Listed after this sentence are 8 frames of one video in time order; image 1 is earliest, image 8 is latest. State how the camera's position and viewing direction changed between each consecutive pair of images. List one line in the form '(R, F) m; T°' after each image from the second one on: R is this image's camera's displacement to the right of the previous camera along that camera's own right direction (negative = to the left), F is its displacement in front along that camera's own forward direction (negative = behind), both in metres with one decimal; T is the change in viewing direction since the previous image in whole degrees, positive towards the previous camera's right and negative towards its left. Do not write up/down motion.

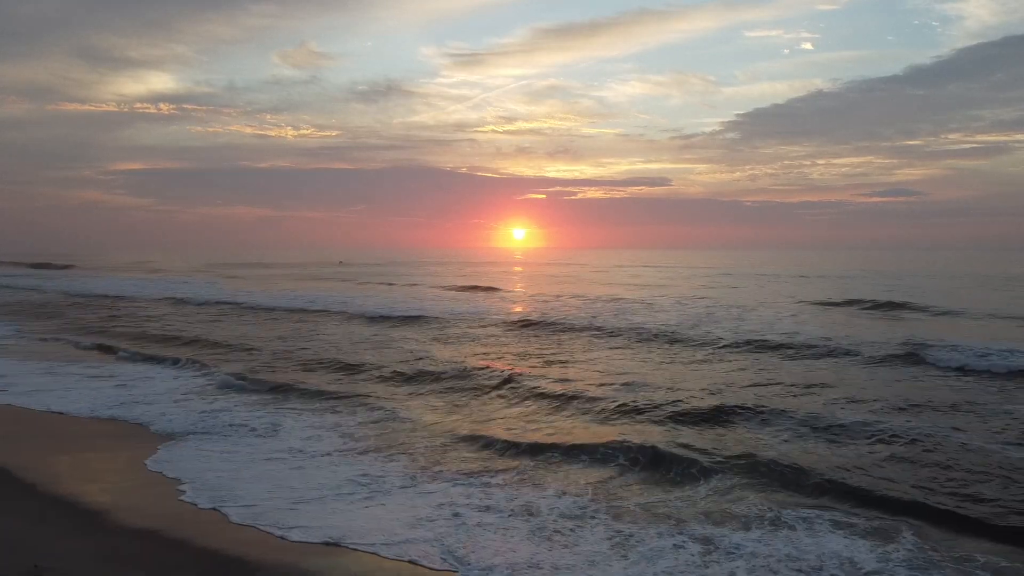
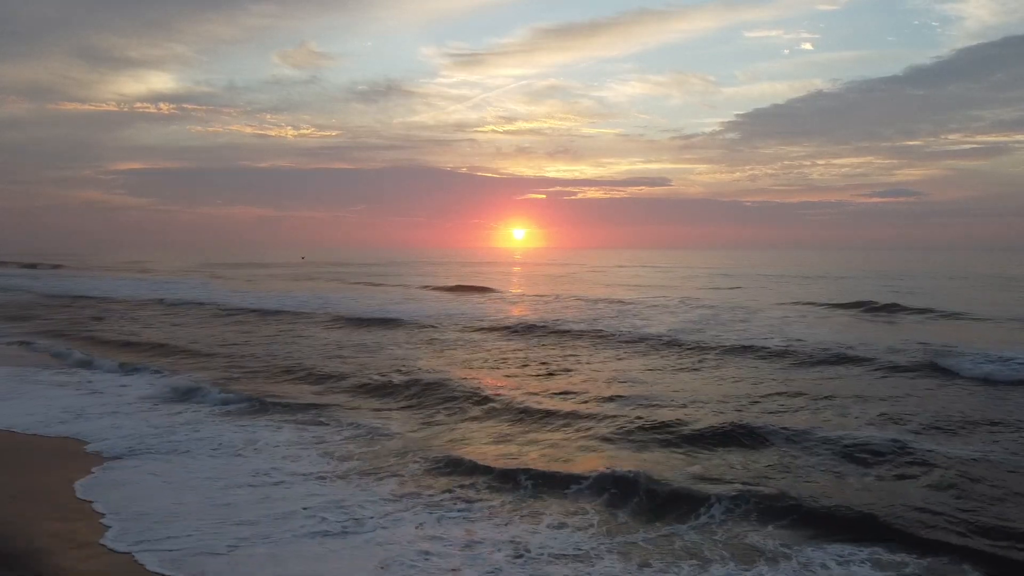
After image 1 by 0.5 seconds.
(0.0, +1.5) m; 0°
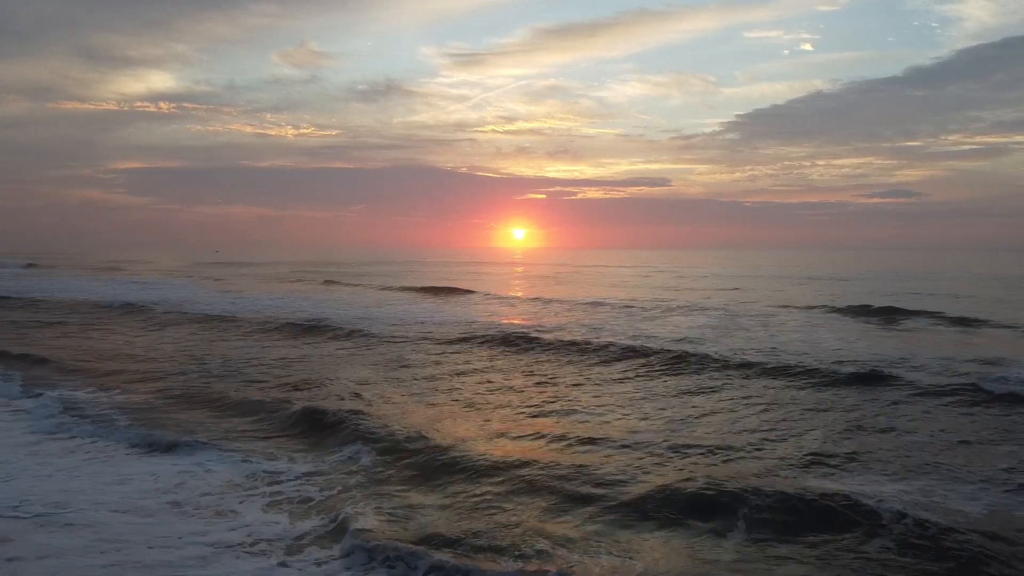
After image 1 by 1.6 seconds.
(+0.2, +1.7) m; 0°
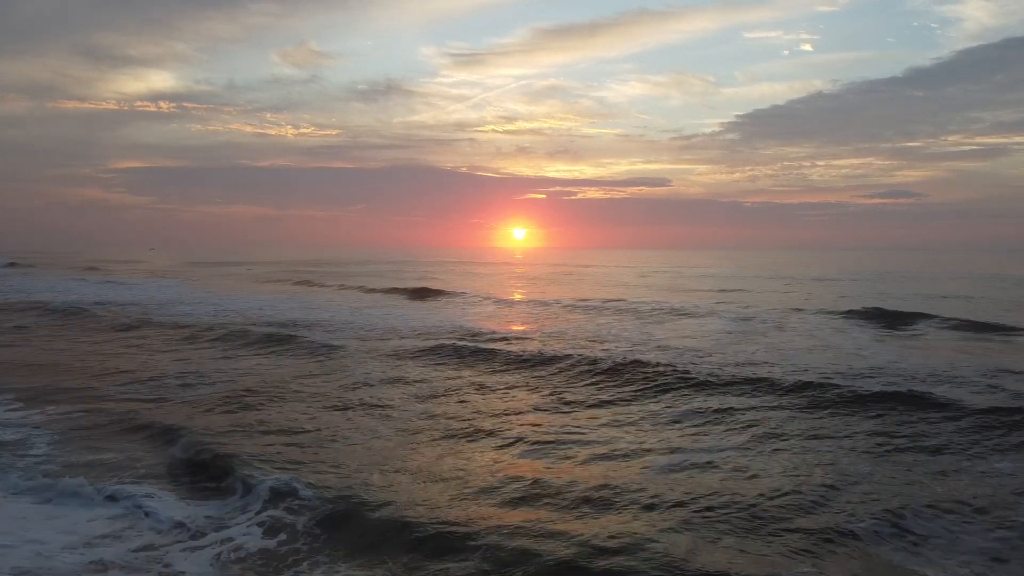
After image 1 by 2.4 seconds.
(0.0, +1.5) m; 0°
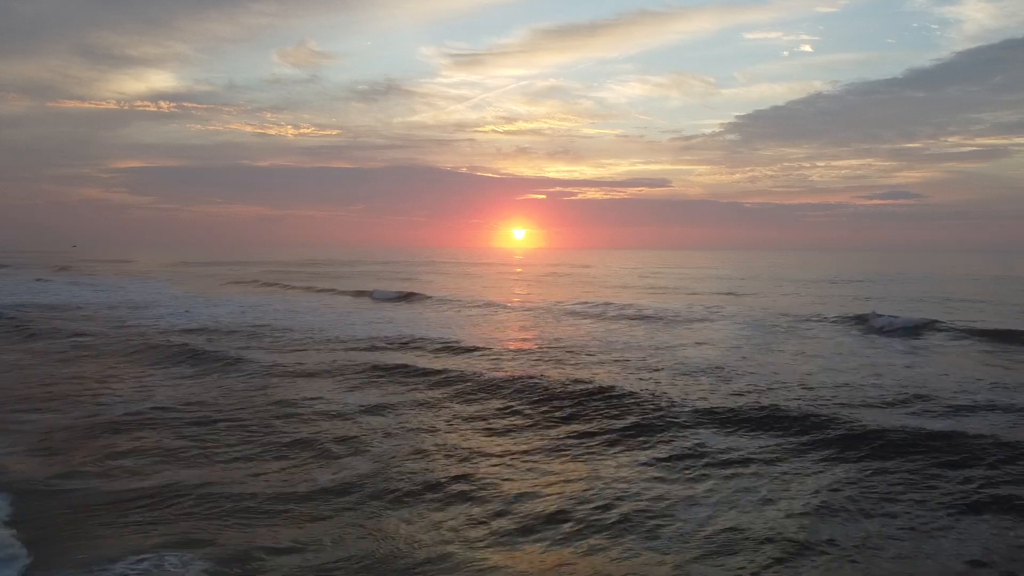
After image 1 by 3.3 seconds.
(0.0, +1.8) m; 0°
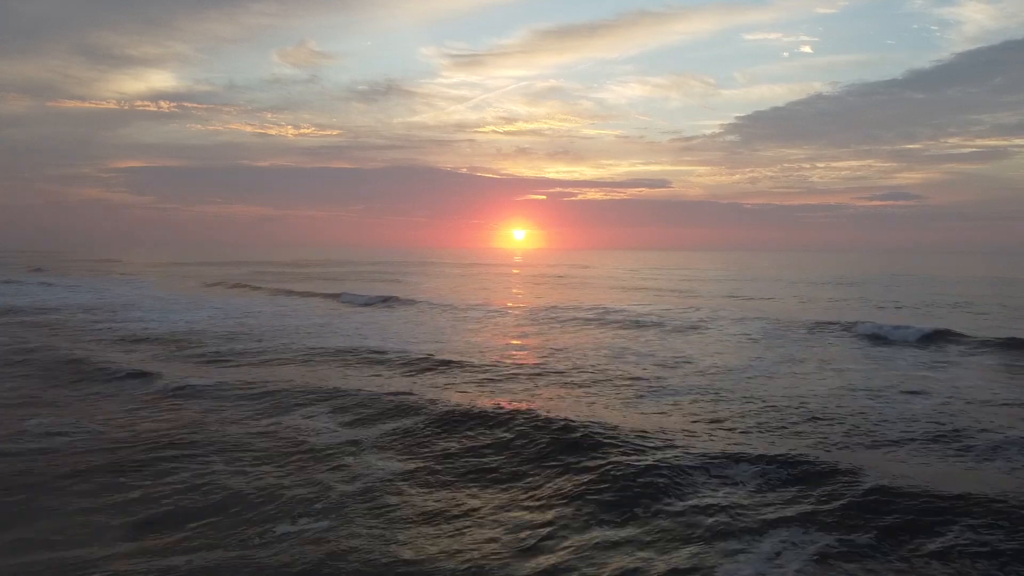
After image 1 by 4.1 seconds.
(0.0, +1.5) m; 0°
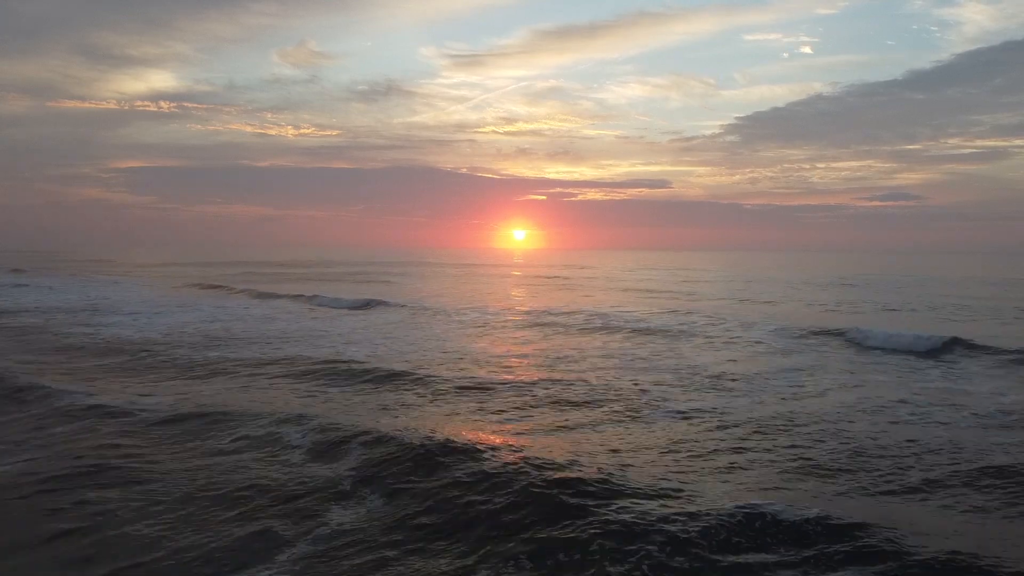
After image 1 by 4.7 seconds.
(0.0, +1.1) m; 0°
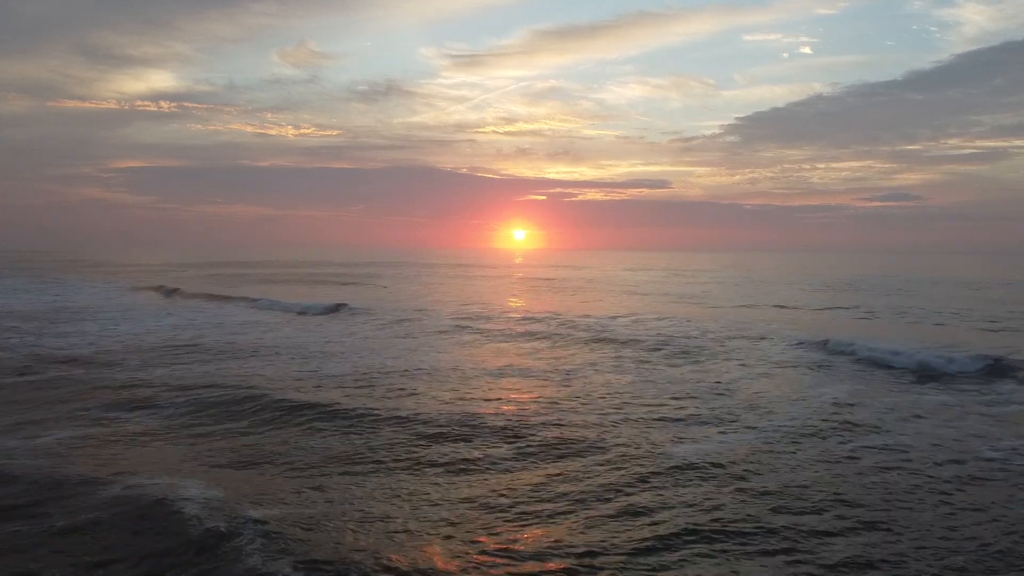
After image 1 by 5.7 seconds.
(0.0, +1.1) m; 0°
